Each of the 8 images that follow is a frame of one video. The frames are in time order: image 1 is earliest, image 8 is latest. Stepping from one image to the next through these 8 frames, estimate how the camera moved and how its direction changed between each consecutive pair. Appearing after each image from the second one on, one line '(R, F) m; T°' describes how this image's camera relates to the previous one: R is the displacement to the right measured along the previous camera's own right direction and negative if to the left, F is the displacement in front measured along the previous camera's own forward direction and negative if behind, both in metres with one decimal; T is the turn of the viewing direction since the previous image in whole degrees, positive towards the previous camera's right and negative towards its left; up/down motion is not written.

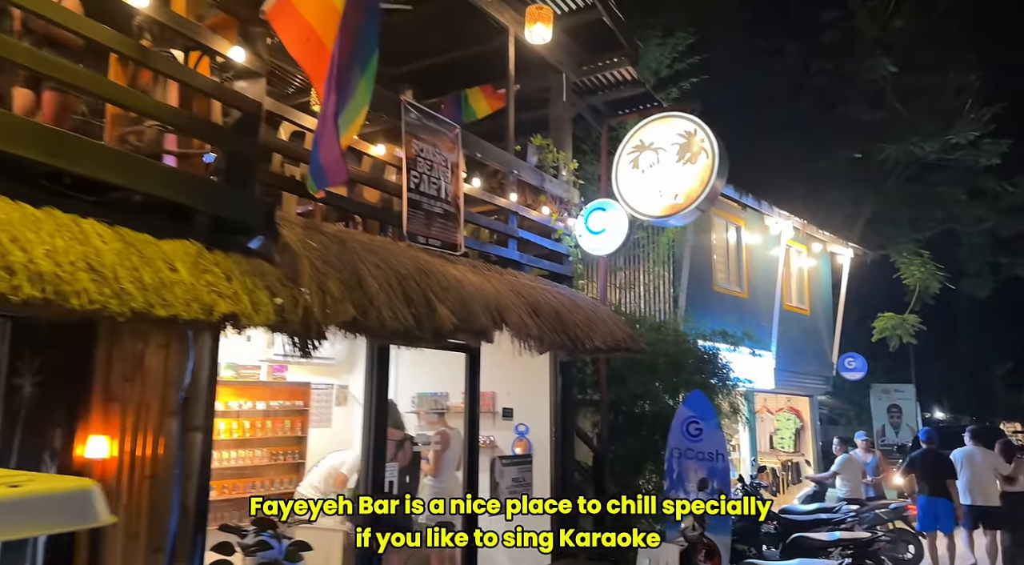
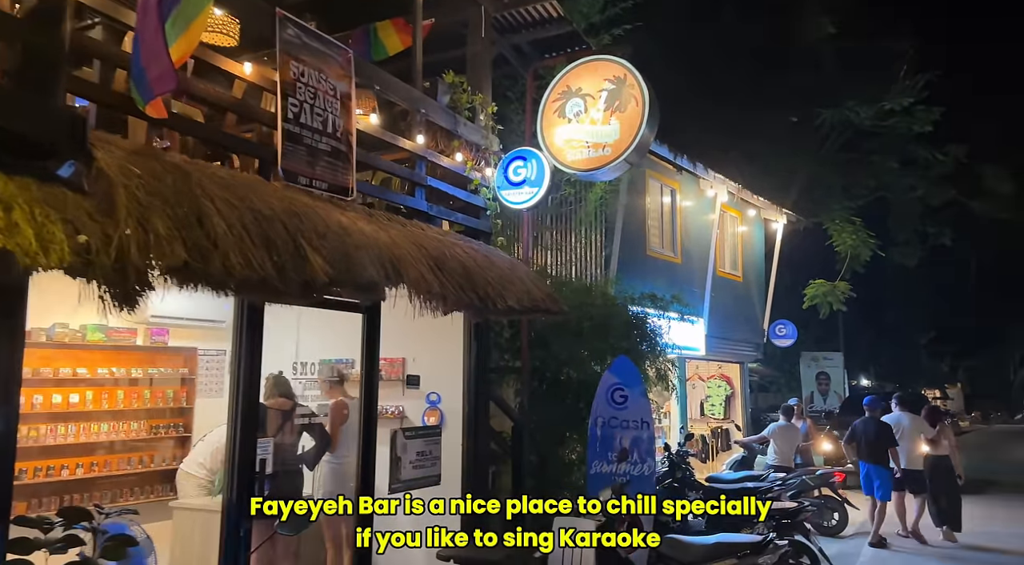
(+0.2, +0.6) m; +4°
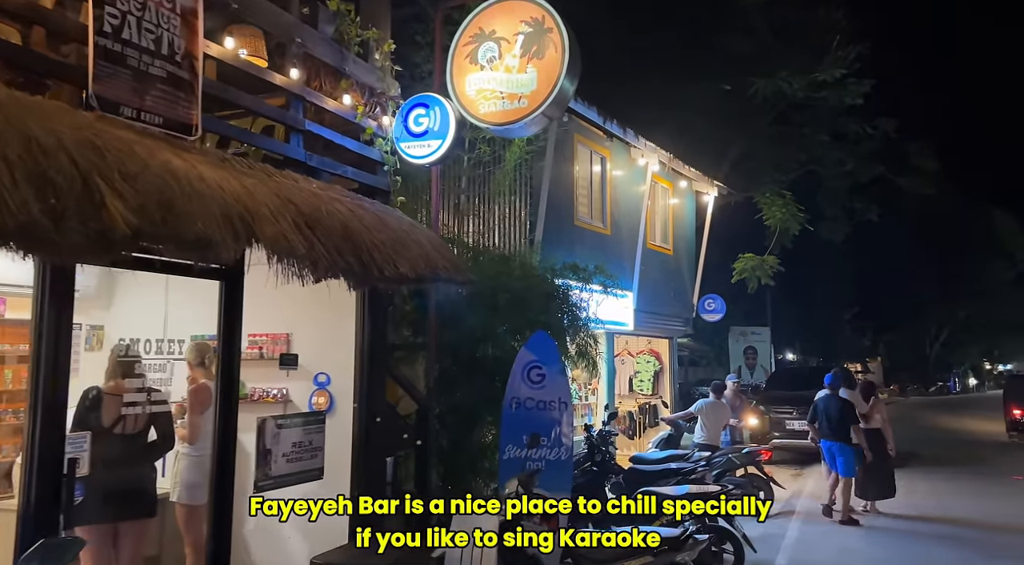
(+0.3, +0.7) m; +5°
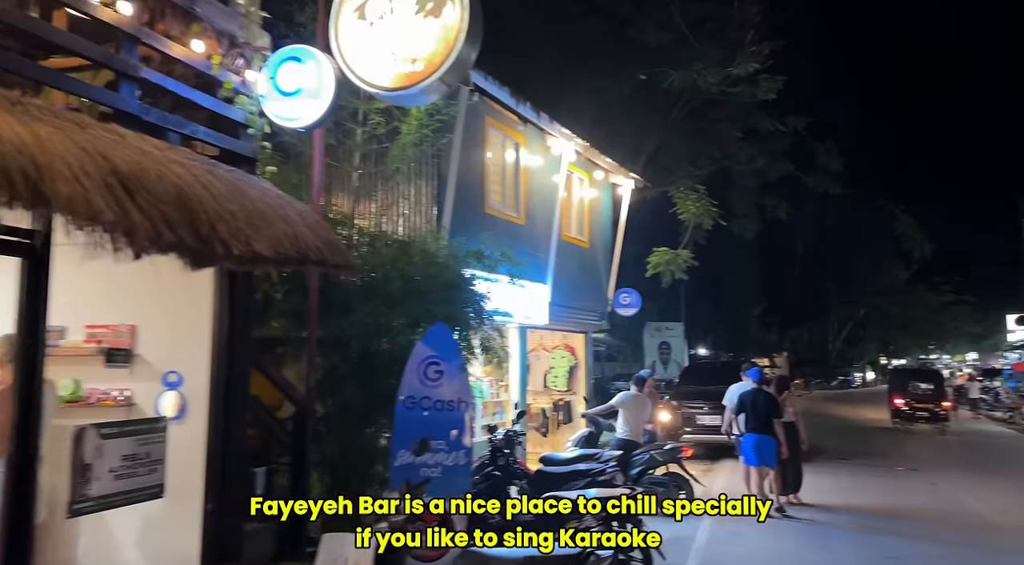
(+0.2, +0.7) m; +6°
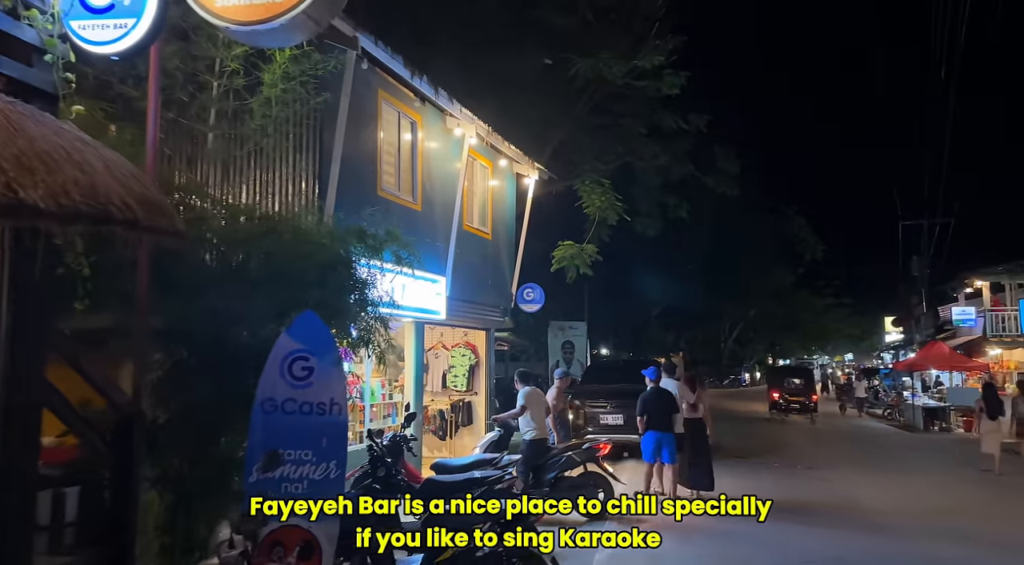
(+0.2, +0.9) m; +7°
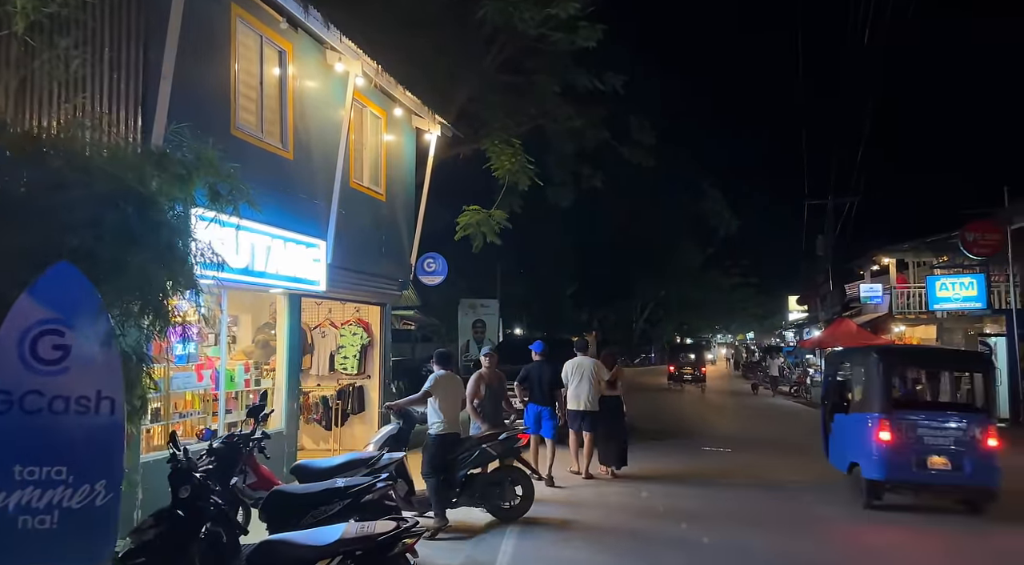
(+0.3, +1.6) m; +6°
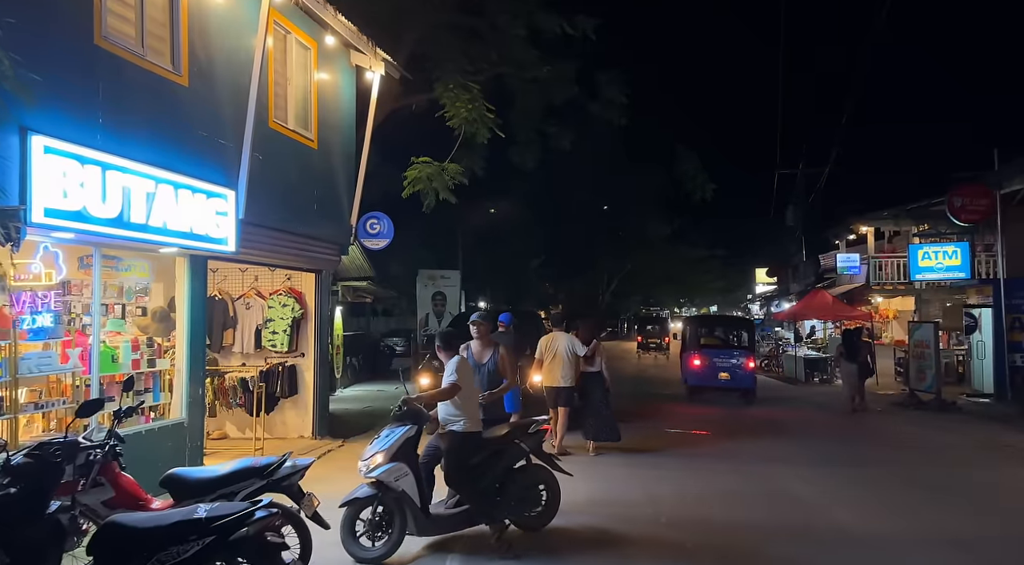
(+0.2, +1.7) m; +2°
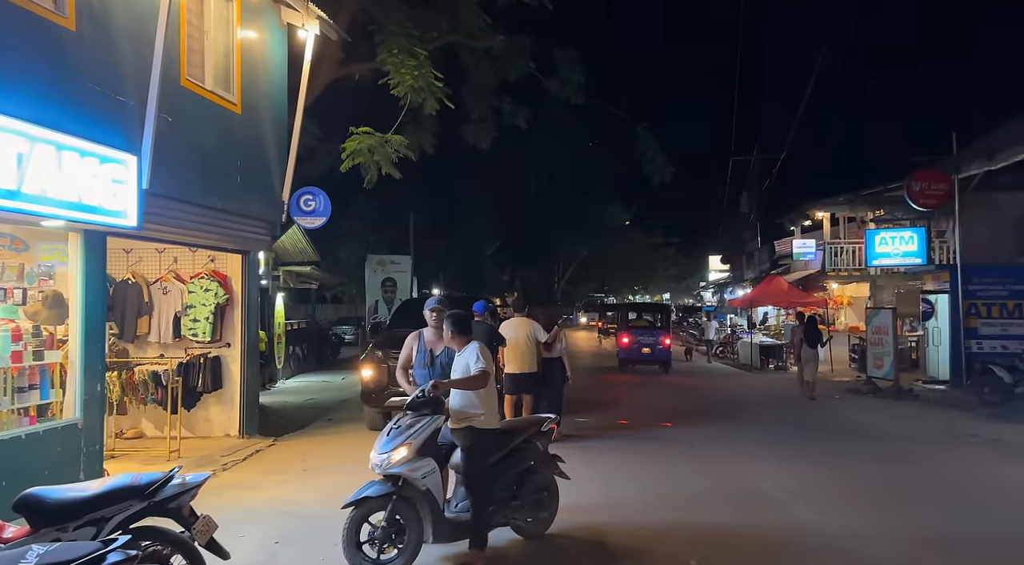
(+0.1, +0.9) m; +3°
